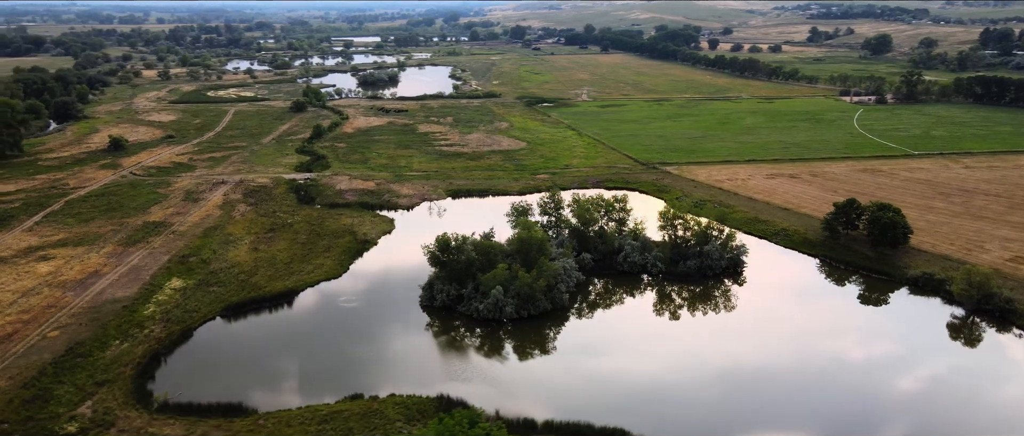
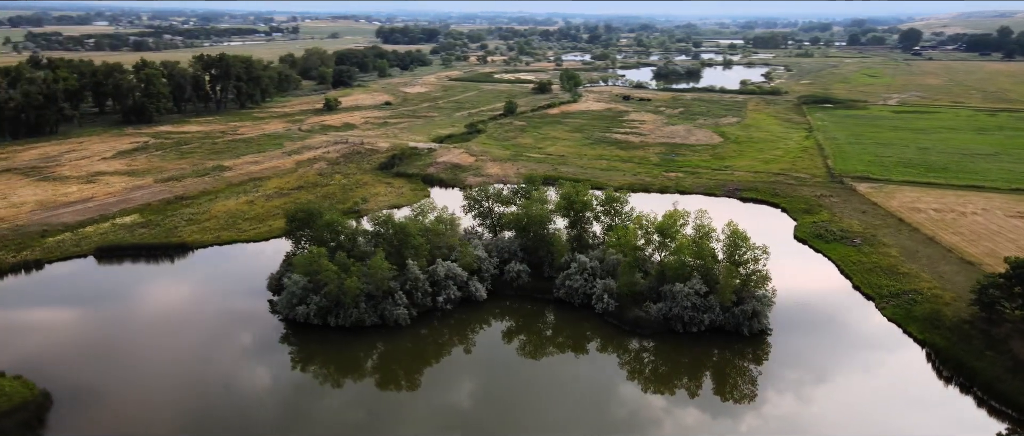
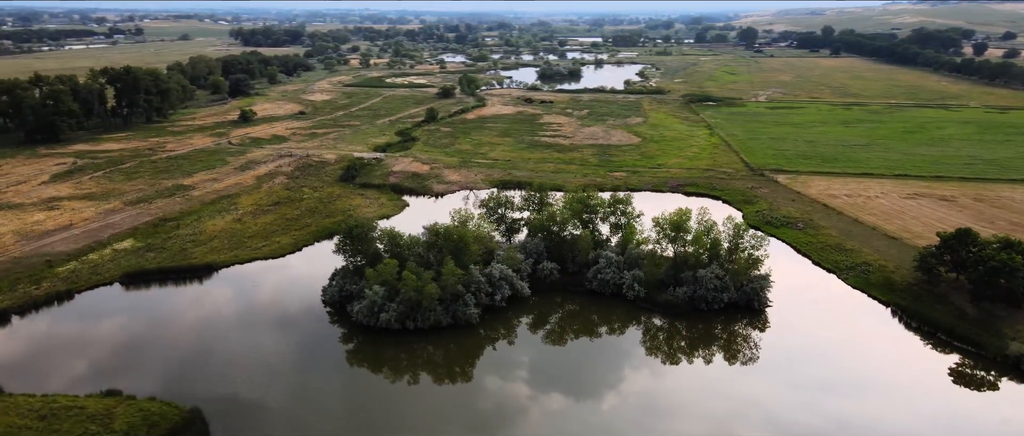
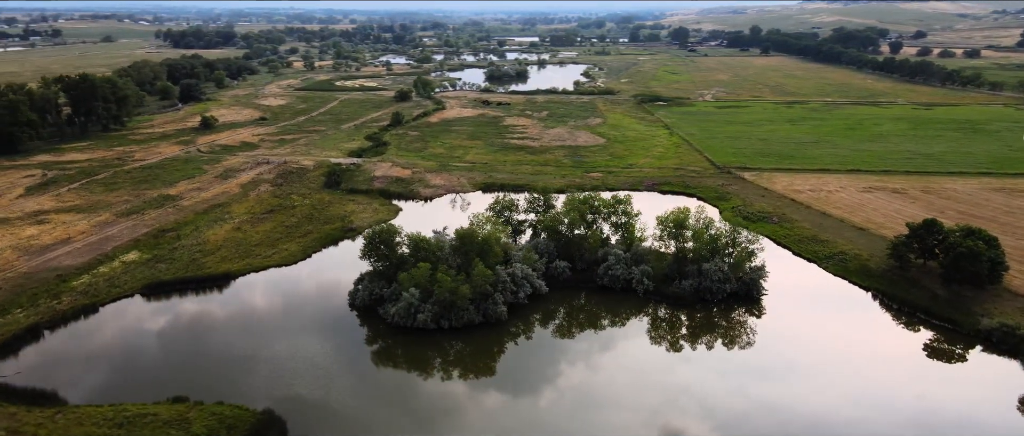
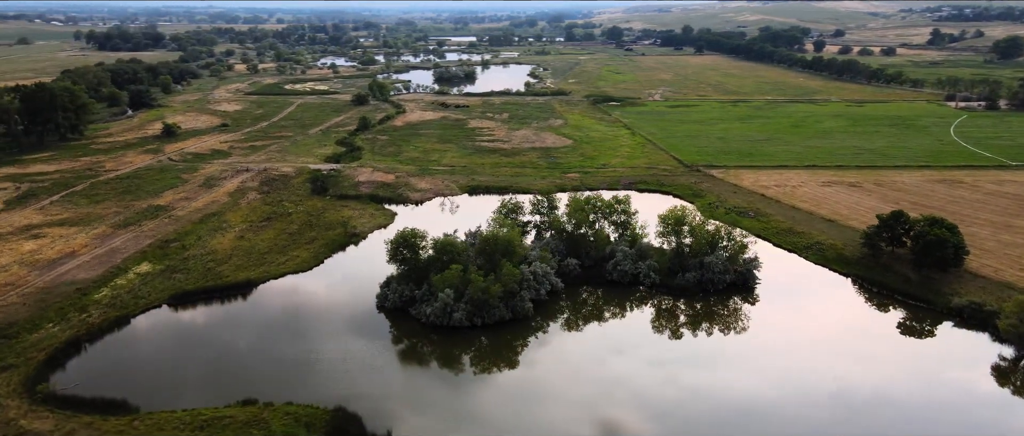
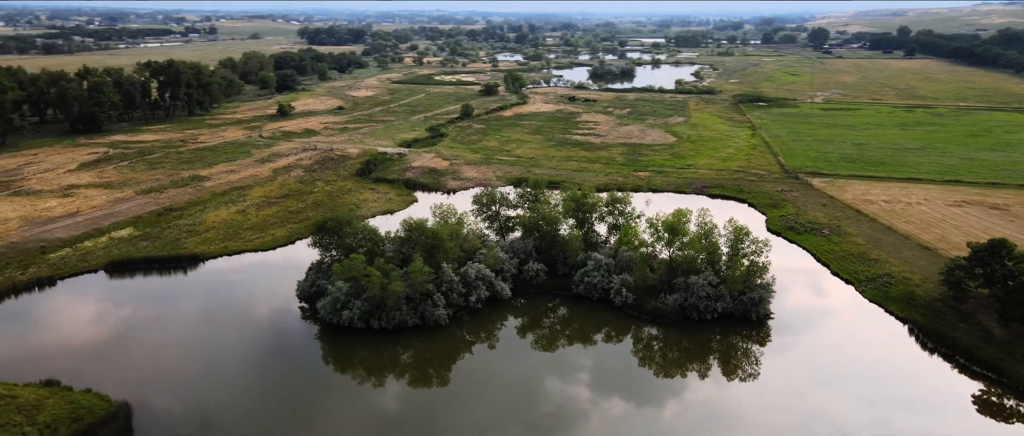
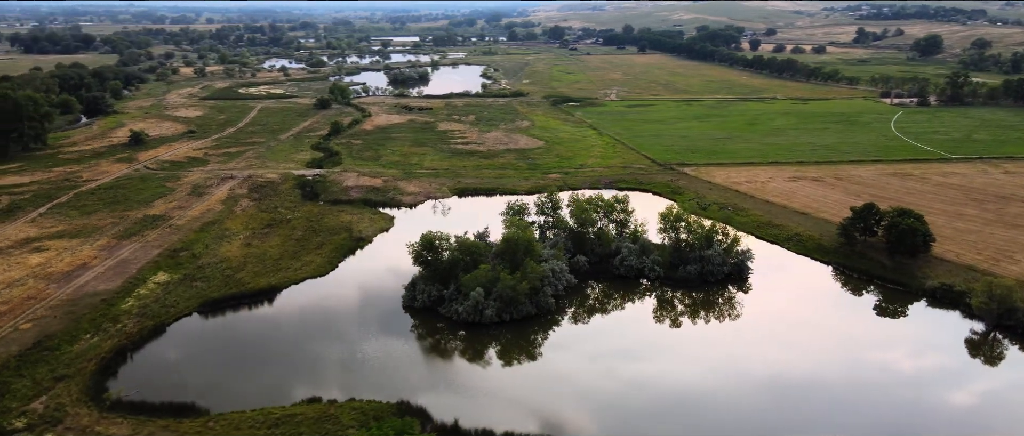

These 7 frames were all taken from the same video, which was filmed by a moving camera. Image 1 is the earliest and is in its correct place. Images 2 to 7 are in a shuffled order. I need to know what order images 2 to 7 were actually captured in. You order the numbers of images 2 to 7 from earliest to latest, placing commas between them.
7, 5, 4, 3, 6, 2
